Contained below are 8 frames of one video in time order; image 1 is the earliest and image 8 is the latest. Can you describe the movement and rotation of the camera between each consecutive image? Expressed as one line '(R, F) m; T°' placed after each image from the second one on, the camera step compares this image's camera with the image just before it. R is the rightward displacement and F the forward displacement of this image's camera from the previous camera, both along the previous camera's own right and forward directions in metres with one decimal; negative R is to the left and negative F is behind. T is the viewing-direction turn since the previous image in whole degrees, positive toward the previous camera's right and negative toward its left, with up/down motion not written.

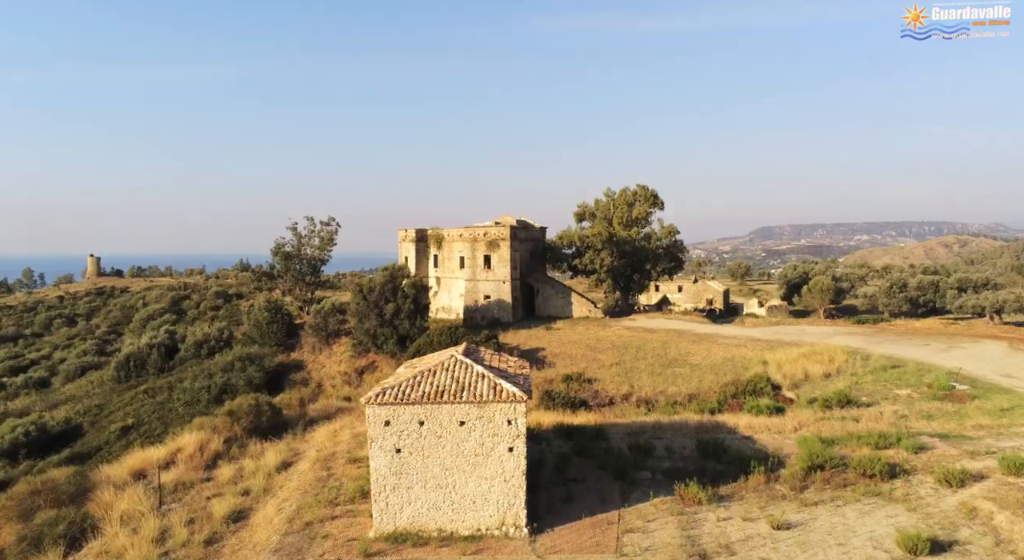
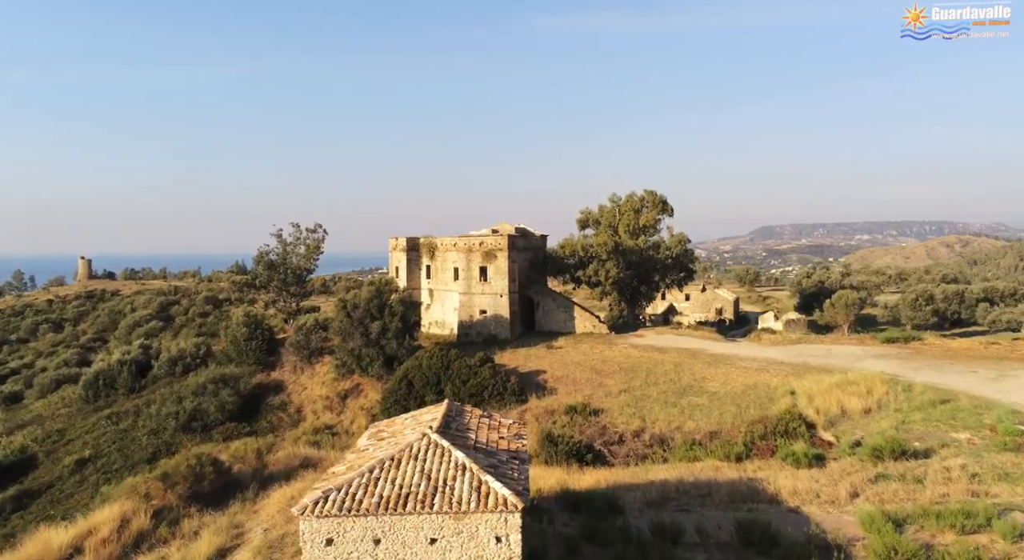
(+0.1, +3.2) m; 0°
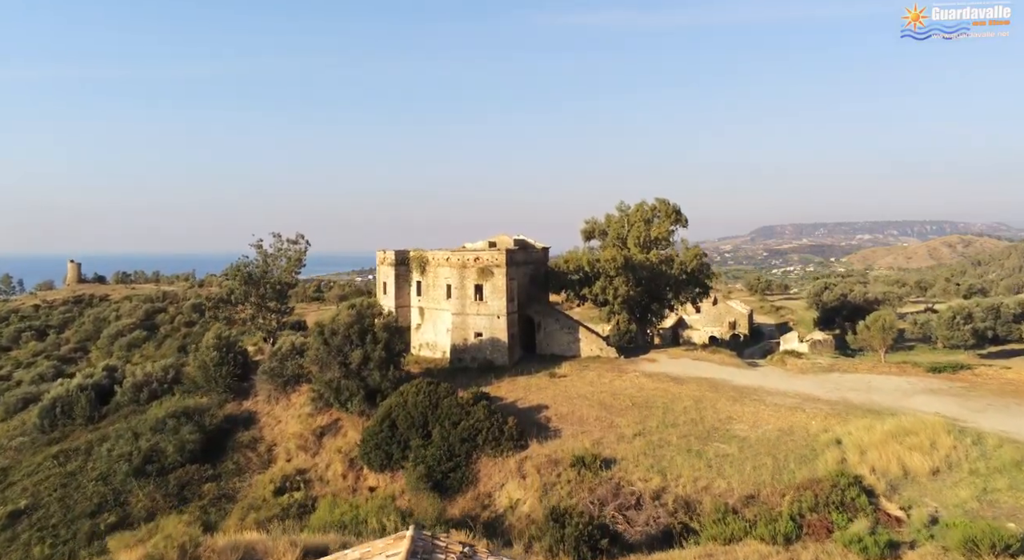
(+0.1, +3.8) m; 0°
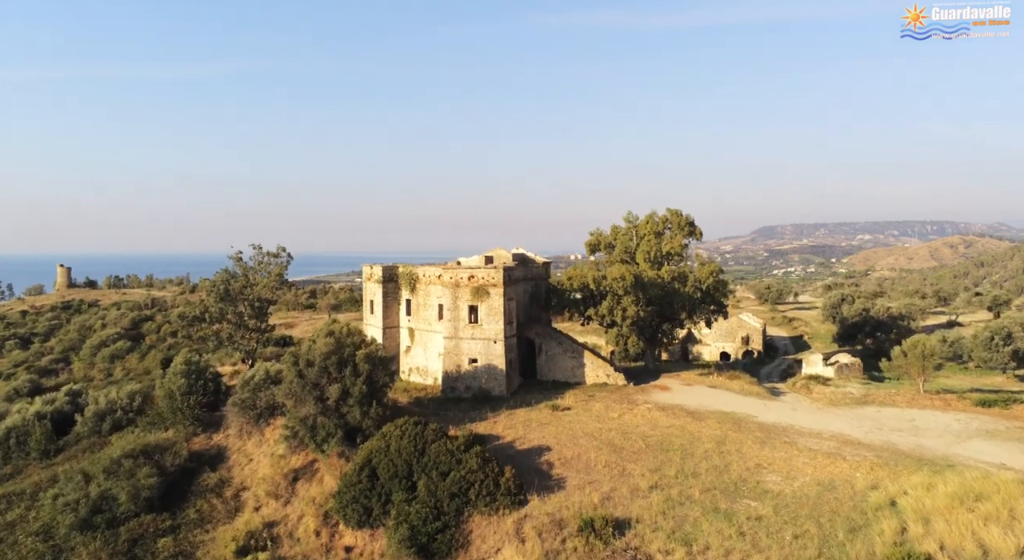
(+0.1, +3.3) m; 0°
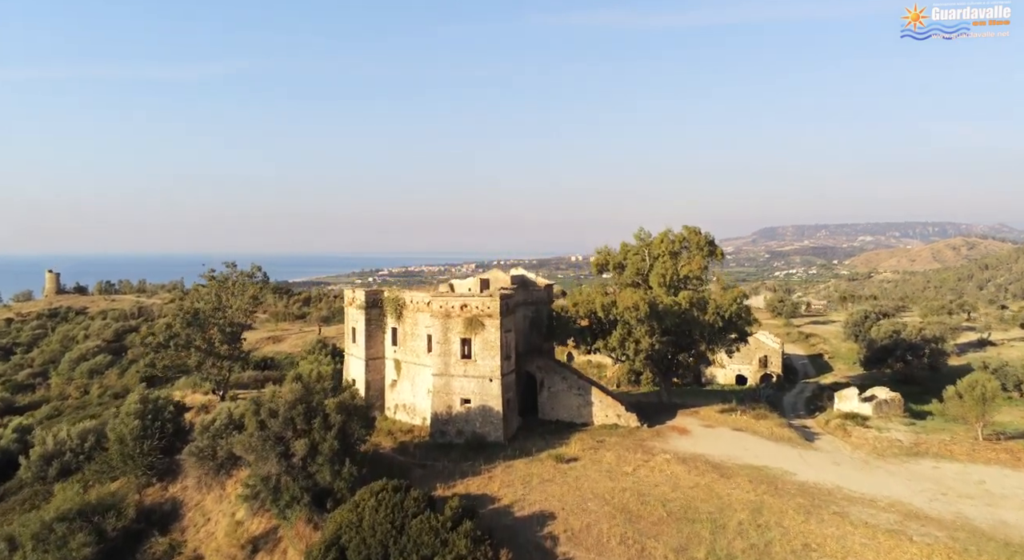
(+0.1, +3.9) m; 0°
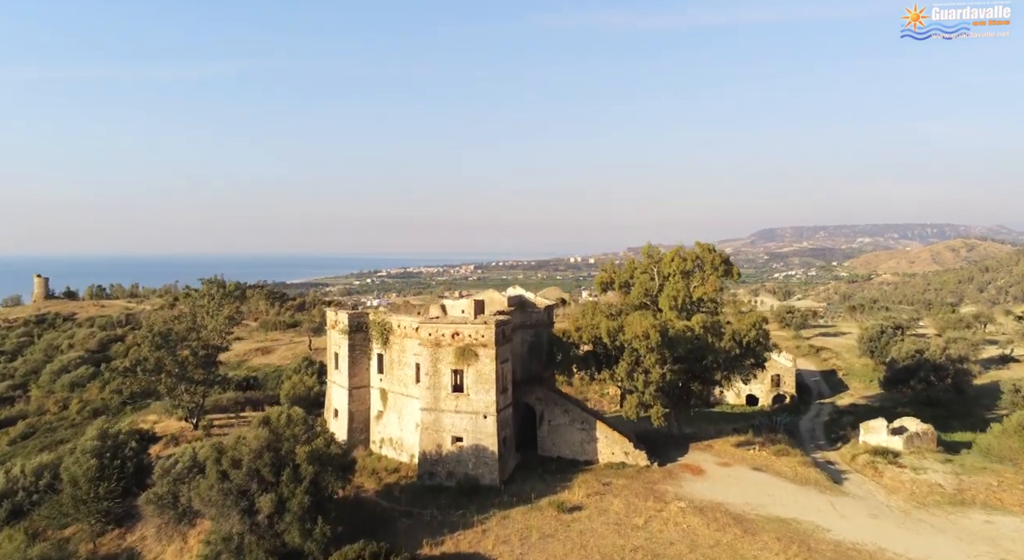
(+0.1, +2.7) m; 0°
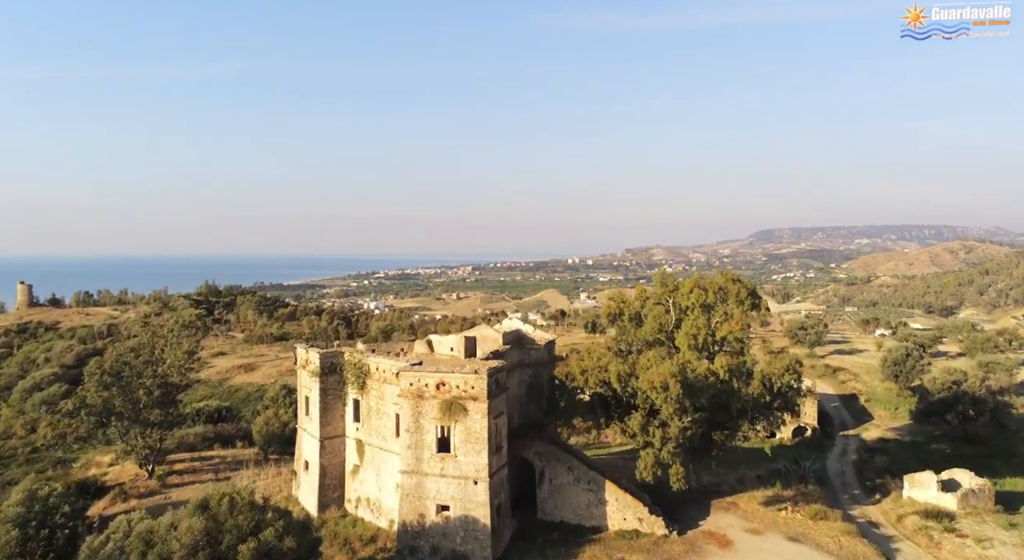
(+0.1, +3.8) m; 0°
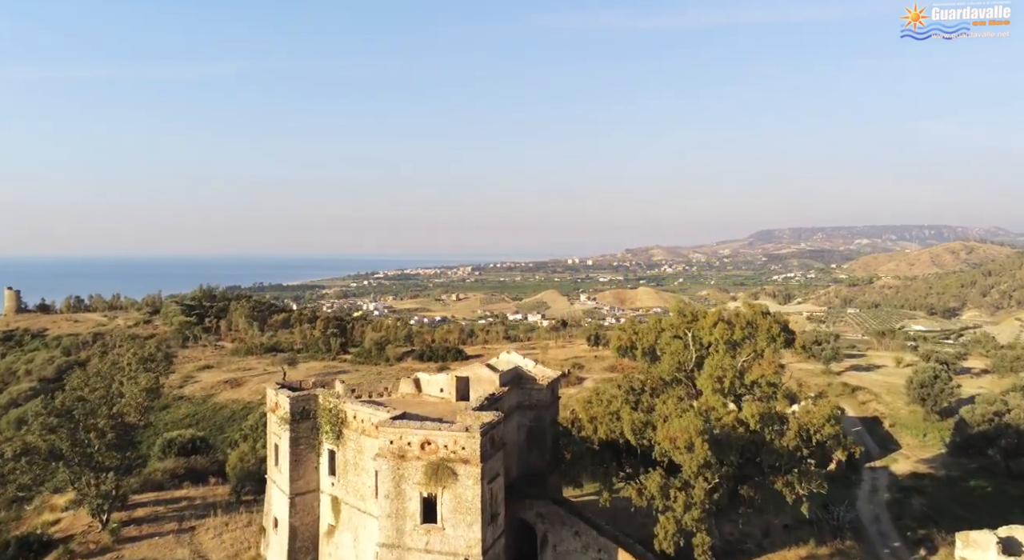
(+0.1, +3.2) m; 0°
